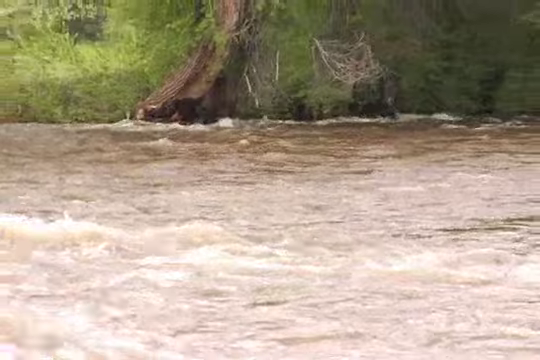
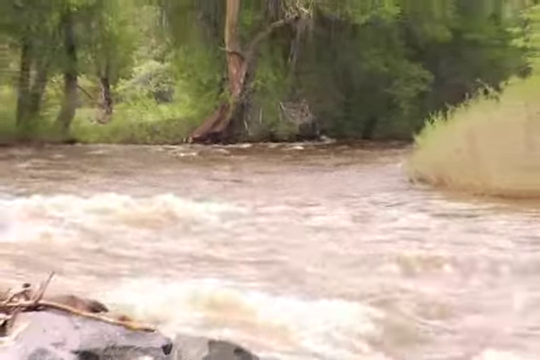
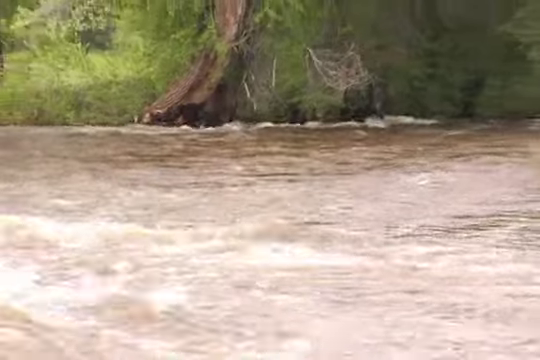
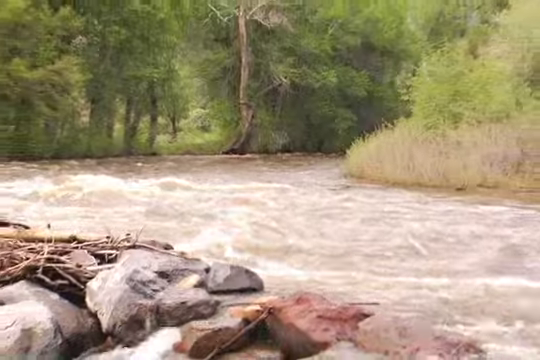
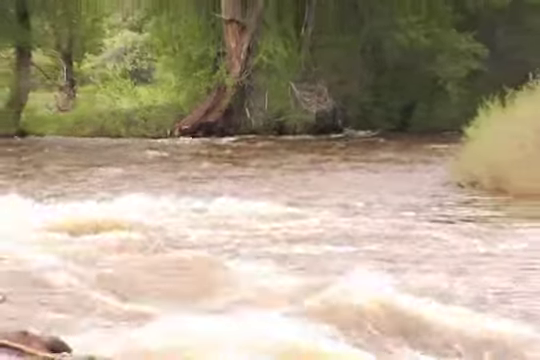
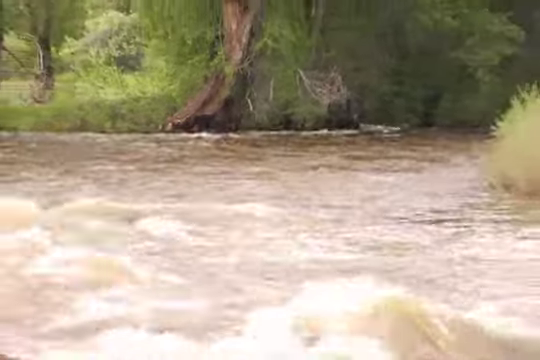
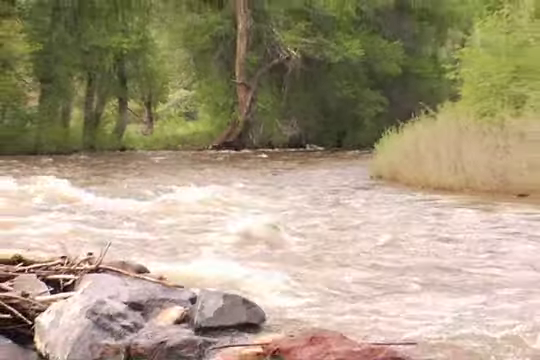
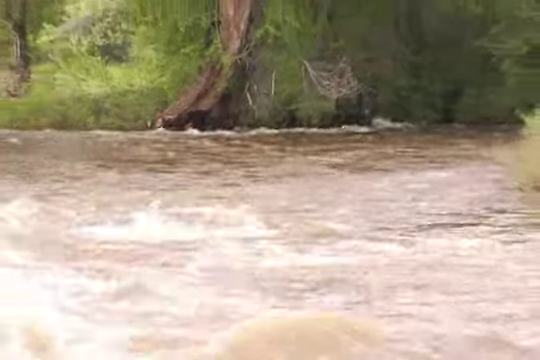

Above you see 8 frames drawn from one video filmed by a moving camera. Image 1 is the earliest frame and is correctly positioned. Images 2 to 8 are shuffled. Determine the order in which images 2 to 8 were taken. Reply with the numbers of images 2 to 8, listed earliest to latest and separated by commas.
3, 8, 6, 5, 2, 7, 4
